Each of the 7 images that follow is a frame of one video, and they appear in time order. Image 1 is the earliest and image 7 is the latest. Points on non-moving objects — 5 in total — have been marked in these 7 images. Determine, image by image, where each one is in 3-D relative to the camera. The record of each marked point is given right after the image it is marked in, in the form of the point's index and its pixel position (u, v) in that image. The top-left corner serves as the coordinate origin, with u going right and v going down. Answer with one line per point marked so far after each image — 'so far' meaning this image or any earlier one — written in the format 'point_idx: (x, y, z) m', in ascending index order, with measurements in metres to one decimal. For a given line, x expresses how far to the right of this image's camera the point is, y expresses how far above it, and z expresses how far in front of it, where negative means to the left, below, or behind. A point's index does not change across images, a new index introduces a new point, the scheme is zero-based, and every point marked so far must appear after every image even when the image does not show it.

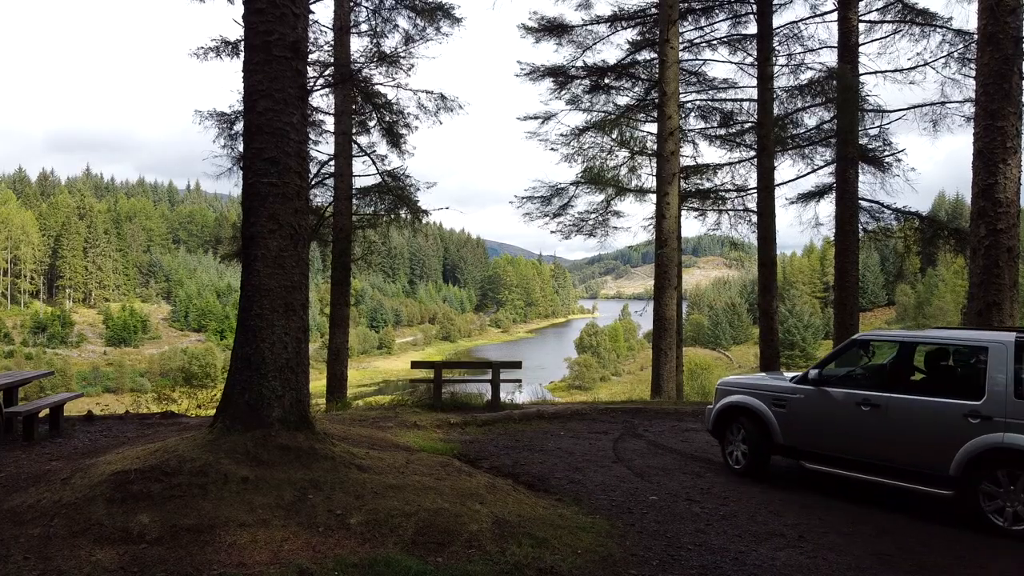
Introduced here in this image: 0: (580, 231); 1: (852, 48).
0: (+1.6, +1.4, +14.8) m
1: (+7.4, +5.2, +13.5) m
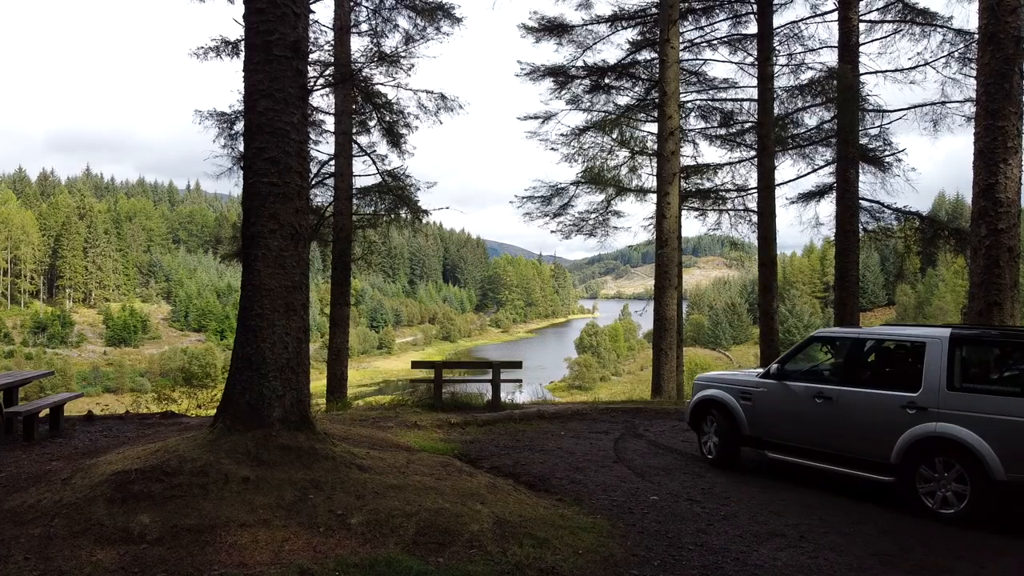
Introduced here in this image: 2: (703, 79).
0: (+1.6, +1.4, +14.8) m
1: (+7.4, +5.2, +13.4) m
2: (+5.5, +6.0, +17.9) m
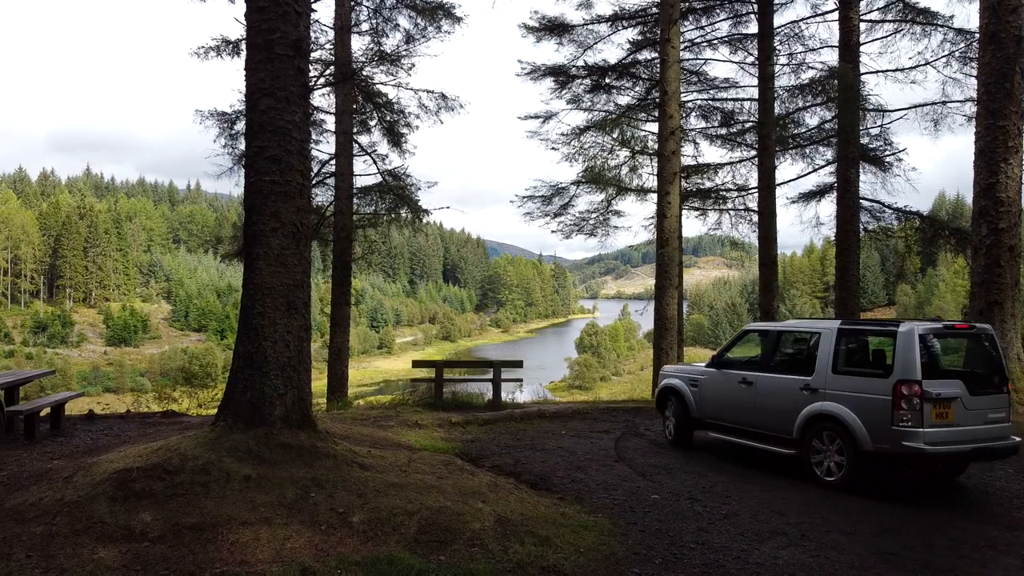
0: (+1.6, +1.4, +14.8) m
1: (+7.4, +5.2, +13.4) m
2: (+5.5, +6.1, +17.9) m
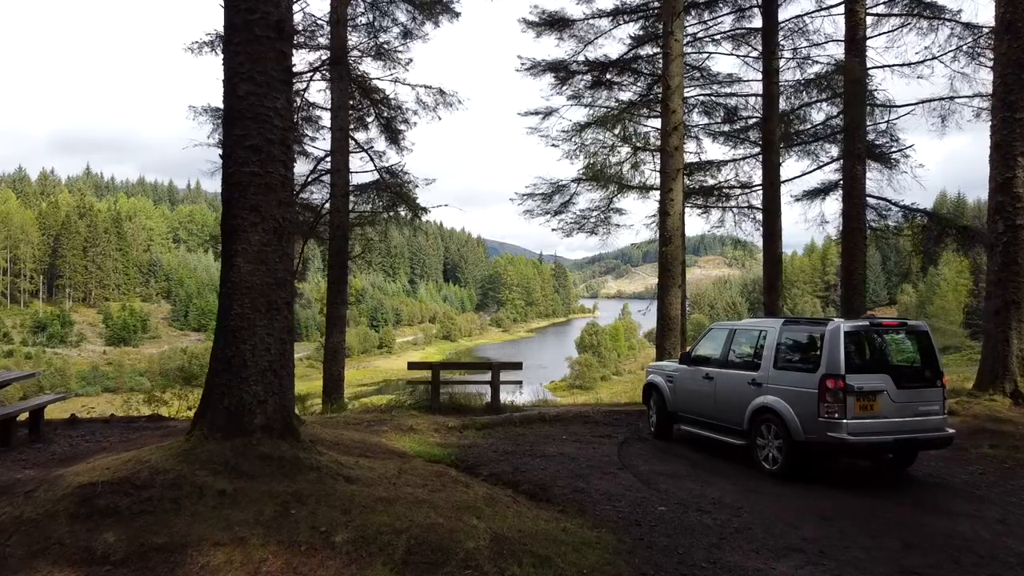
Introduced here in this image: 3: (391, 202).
0: (+1.6, +1.4, +14.5) m
1: (+7.4, +5.3, +13.1) m
2: (+5.5, +6.1, +17.5) m
3: (-3.1, +2.2, +15.7) m
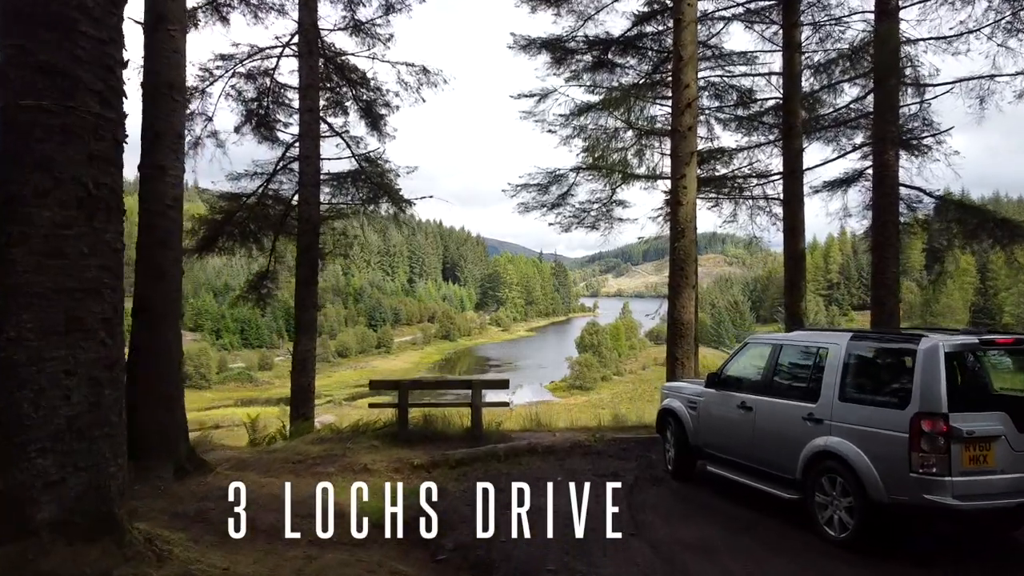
0: (+1.4, +1.4, +12.8) m
1: (+7.2, +5.3, +11.5) m
2: (+5.3, +6.1, +15.9) m
3: (-3.3, +2.2, +14.0) m
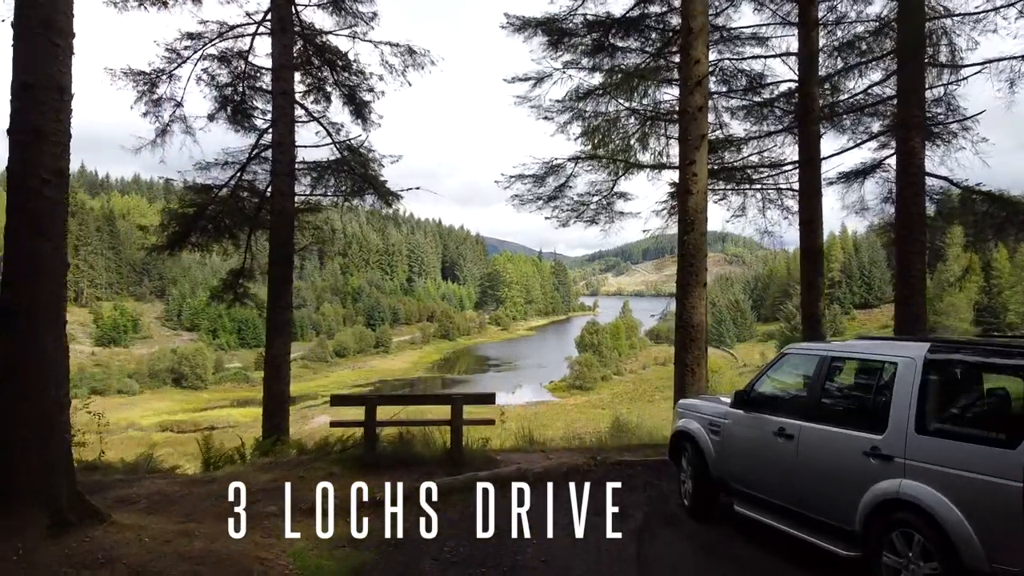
0: (+1.3, +1.4, +11.7) m
1: (+7.0, +5.3, +10.3) m
2: (+5.2, +6.1, +14.7) m
3: (-3.4, +2.2, +12.9) m
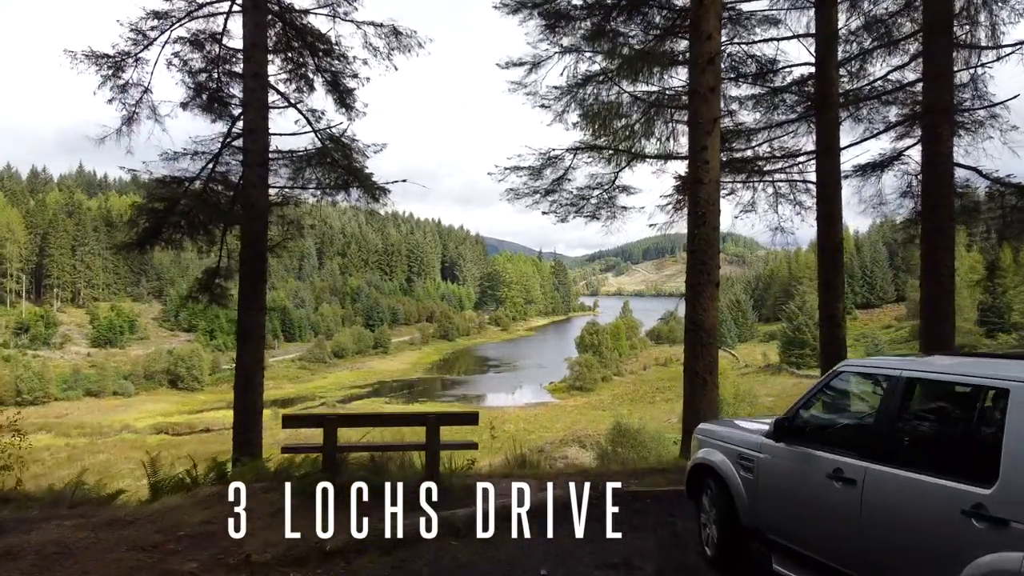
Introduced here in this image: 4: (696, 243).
0: (+1.2, +1.4, +10.7) m
1: (+6.9, +5.3, +9.3) m
2: (+5.0, +6.1, +13.7) m
3: (-3.6, +2.2, +11.9) m
4: (+2.7, +0.7, +9.0) m
